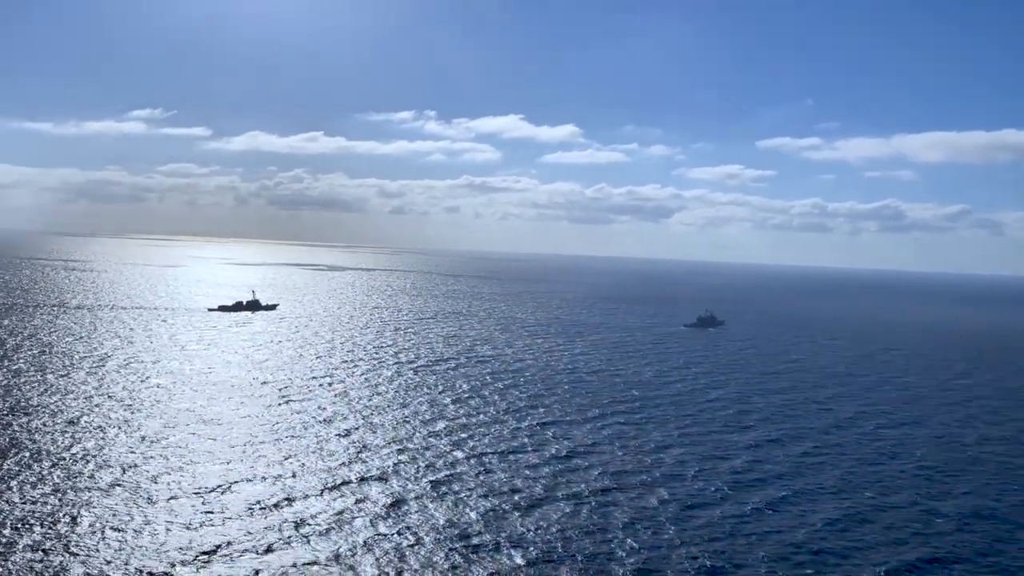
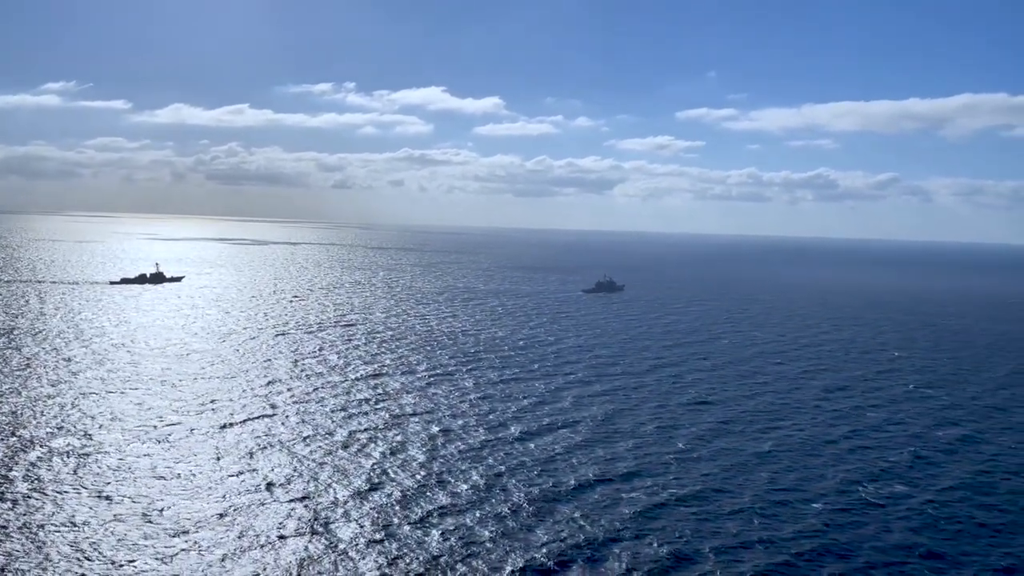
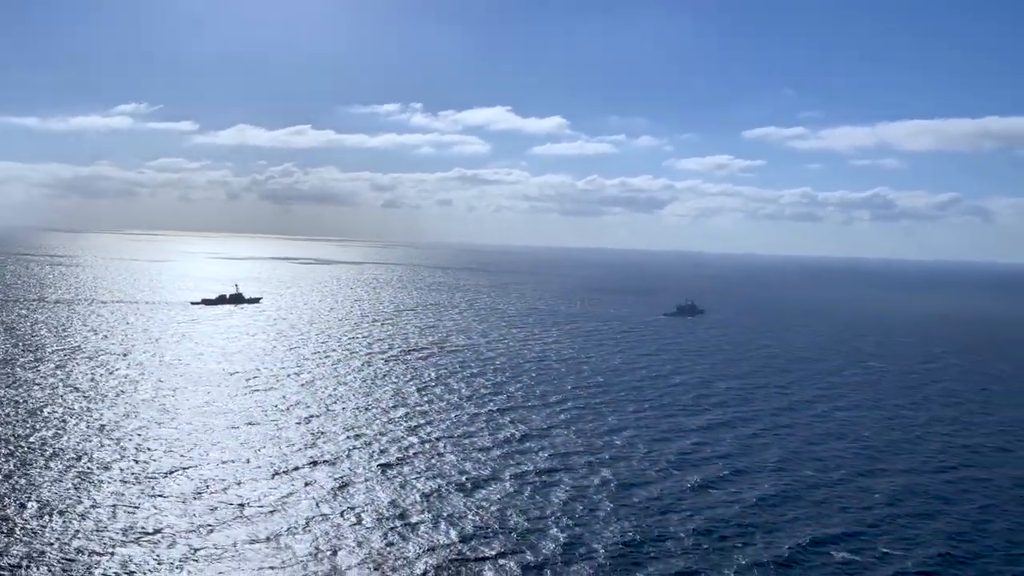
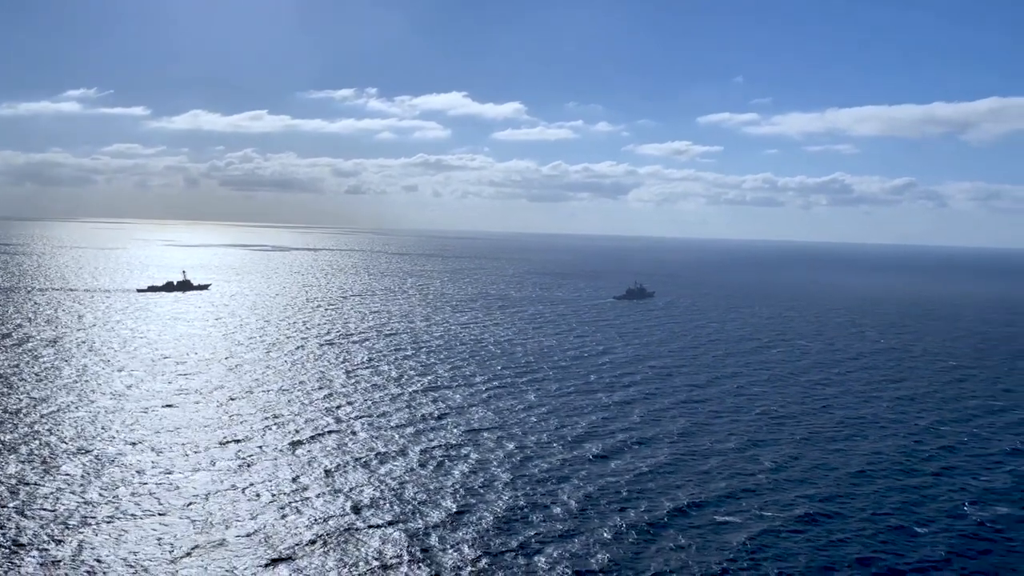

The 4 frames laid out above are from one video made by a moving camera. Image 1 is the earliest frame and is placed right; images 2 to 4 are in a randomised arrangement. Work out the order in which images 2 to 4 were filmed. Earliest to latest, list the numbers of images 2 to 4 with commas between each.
3, 4, 2
